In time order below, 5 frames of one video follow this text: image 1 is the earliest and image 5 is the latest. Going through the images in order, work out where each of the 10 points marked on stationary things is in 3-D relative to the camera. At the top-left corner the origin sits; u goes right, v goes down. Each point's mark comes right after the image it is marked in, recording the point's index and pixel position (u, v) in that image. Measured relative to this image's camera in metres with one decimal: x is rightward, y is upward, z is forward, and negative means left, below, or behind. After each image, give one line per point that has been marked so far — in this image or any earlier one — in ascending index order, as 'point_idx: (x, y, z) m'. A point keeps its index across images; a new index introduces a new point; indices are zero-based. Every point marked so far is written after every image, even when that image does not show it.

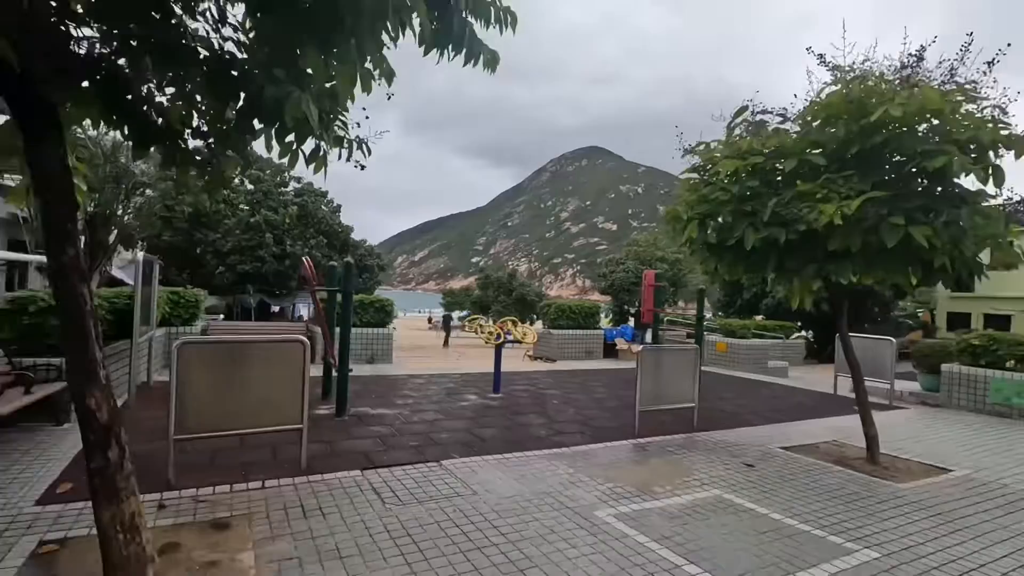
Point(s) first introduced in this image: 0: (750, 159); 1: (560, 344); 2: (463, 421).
0: (+2.1, +1.2, +4.9) m
1: (+1.0, -1.2, +11.9) m
2: (-0.5, -1.4, +5.9) m
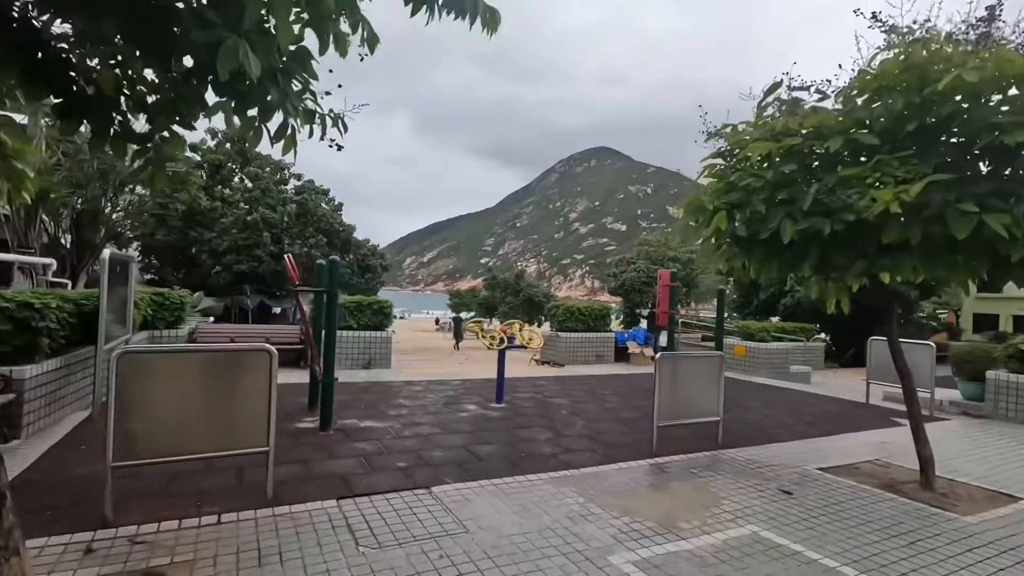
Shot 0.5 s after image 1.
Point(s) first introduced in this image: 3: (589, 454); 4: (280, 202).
0: (+2.1, +1.2, +4.3) m
1: (+1.2, -1.2, +11.3) m
2: (-0.5, -1.4, +5.3) m
3: (+0.7, -1.5, +4.9) m
4: (-6.0, +2.3, +14.1) m
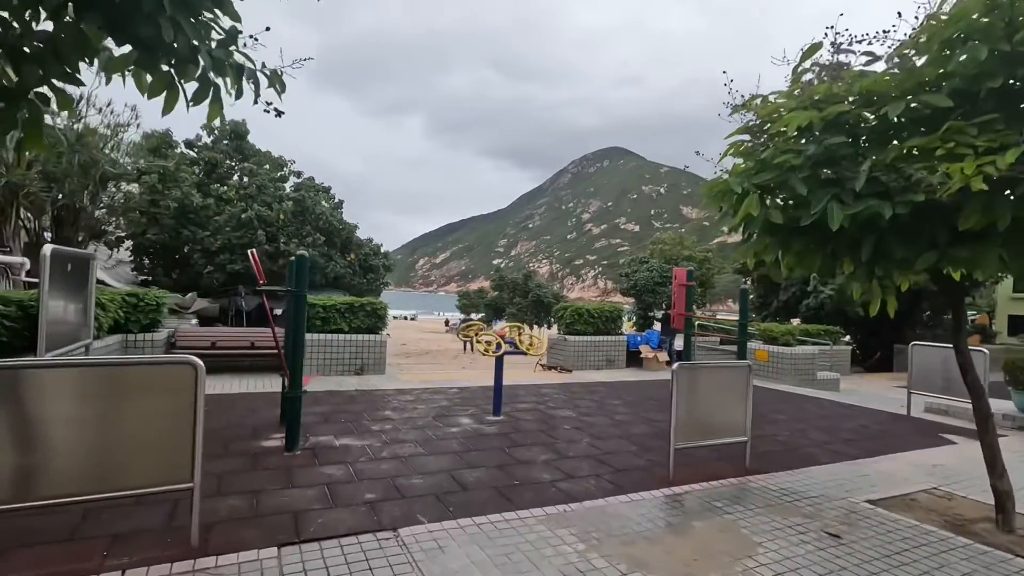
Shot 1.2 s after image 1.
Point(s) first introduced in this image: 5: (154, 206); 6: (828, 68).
0: (+2.1, +1.2, +3.5) m
1: (+1.3, -1.3, +10.6) m
2: (-0.6, -1.4, +4.6) m
3: (+0.6, -1.5, +4.2) m
4: (-5.9, +2.2, +13.6) m
5: (-8.1, +1.9, +12.4) m
6: (+2.3, +1.6, +3.9) m
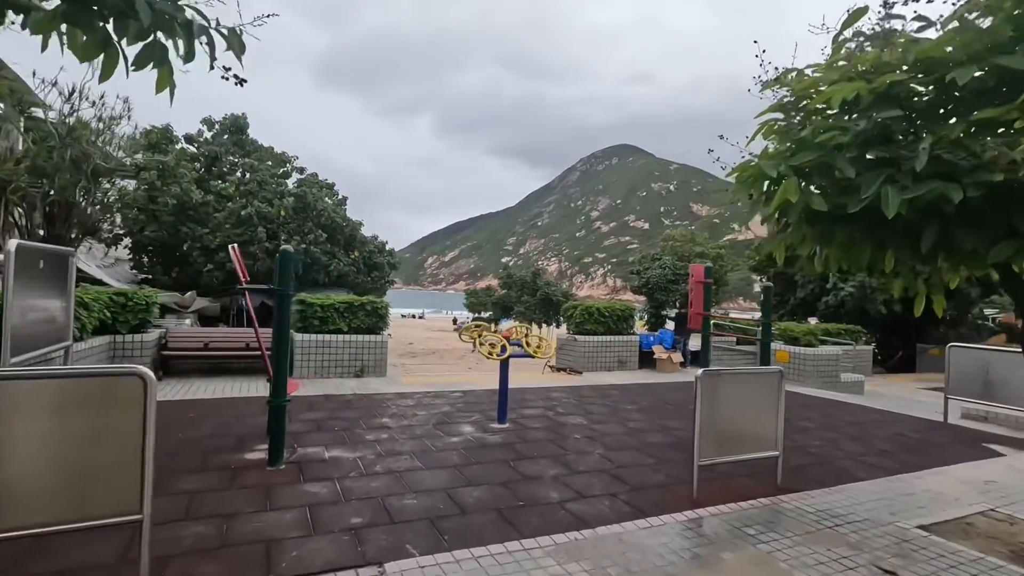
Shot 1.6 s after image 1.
0: (+2.1, +1.2, +3.1) m
1: (+1.4, -1.2, +10.1) m
2: (-0.5, -1.4, +4.2) m
3: (+0.7, -1.5, +3.8) m
4: (-5.7, +2.3, +13.2) m
5: (-8.0, +1.9, +12.1) m
6: (+2.3, +1.6, +3.4) m
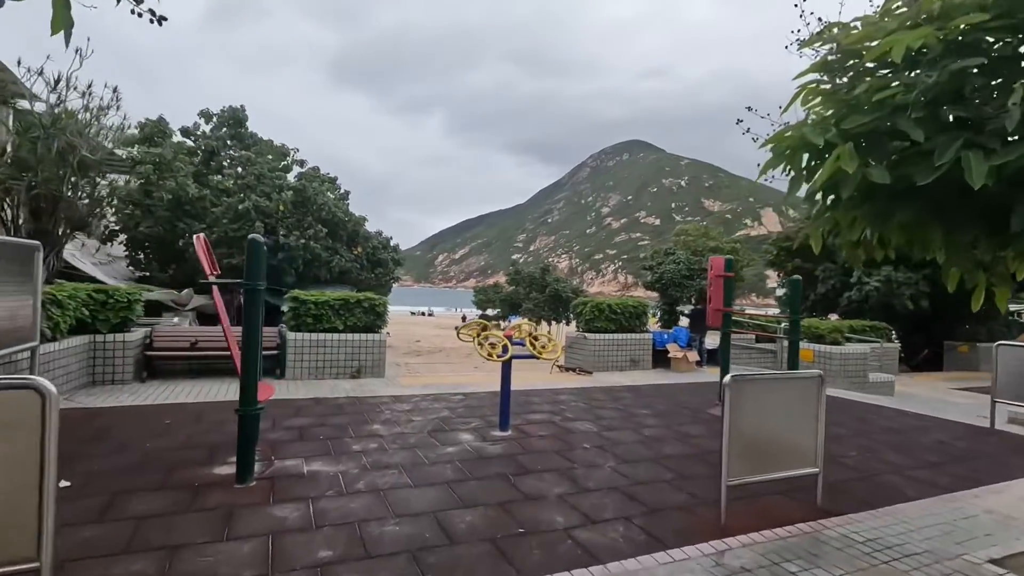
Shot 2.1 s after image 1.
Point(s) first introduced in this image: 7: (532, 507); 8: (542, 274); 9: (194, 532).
0: (+2.0, +1.2, +2.5) m
1: (+1.5, -1.1, +9.6) m
2: (-0.5, -1.4, +3.7) m
3: (+0.7, -1.4, +3.3) m
4: (-5.6, +2.4, +12.8) m
5: (-7.8, +2.0, +11.7) m
6: (+2.3, +1.7, +2.9) m
7: (+0.1, -1.4, +3.5) m
8: (+1.0, +0.5, +19.2) m
9: (-1.7, -1.3, +3.0) m
